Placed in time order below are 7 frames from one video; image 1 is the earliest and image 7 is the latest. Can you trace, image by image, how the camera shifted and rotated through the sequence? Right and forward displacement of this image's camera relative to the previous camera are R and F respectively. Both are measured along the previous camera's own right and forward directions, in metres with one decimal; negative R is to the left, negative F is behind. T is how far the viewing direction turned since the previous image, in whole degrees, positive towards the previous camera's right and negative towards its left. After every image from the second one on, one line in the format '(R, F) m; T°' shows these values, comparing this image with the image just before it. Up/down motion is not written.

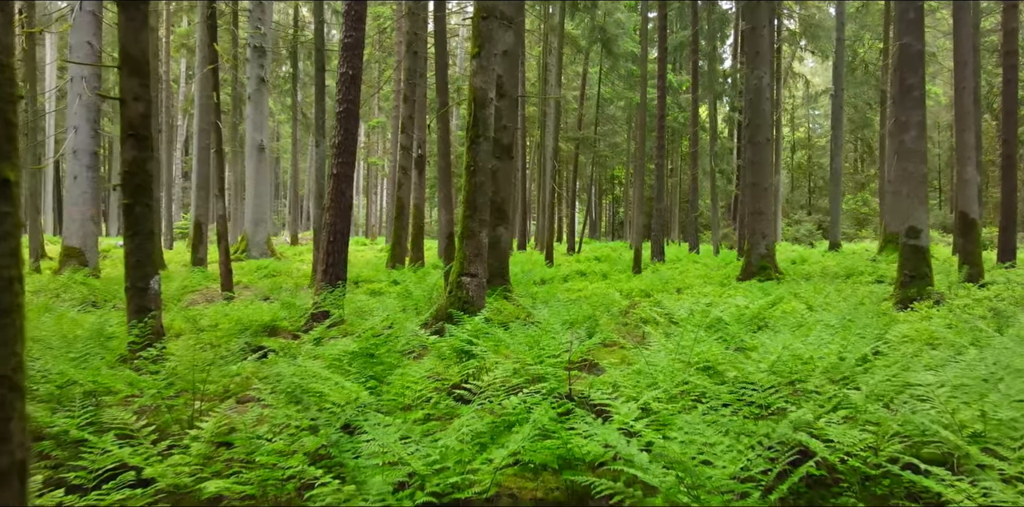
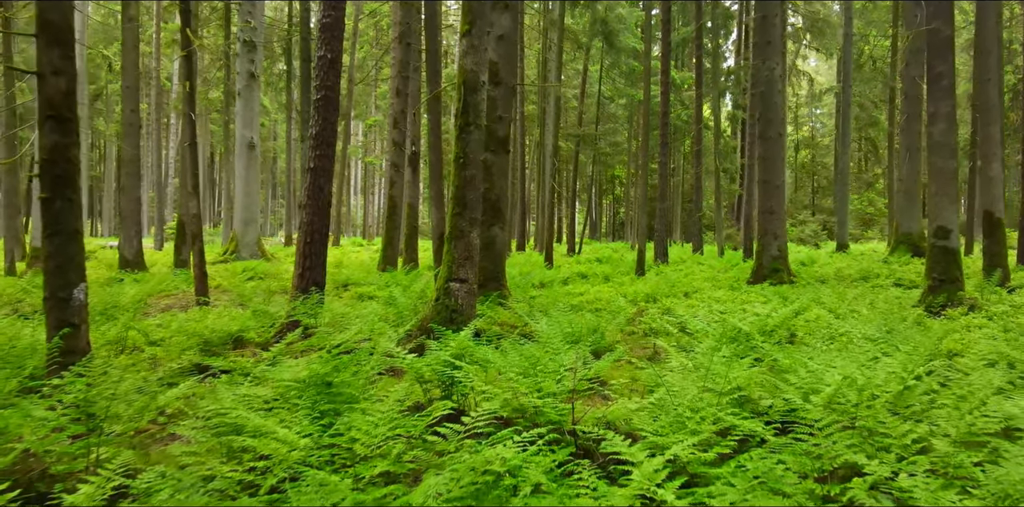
(+0.1, +0.7) m; 0°
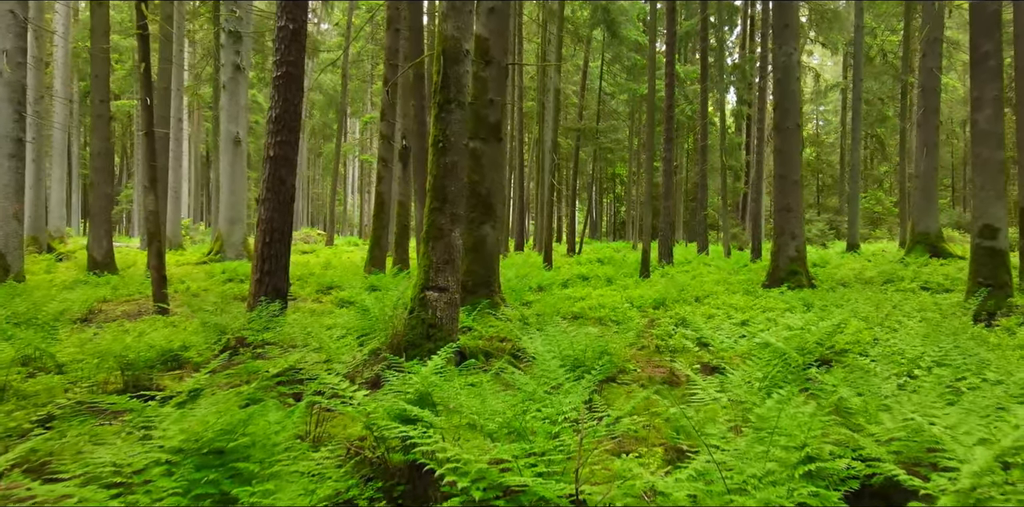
(+0.1, +1.0) m; 0°
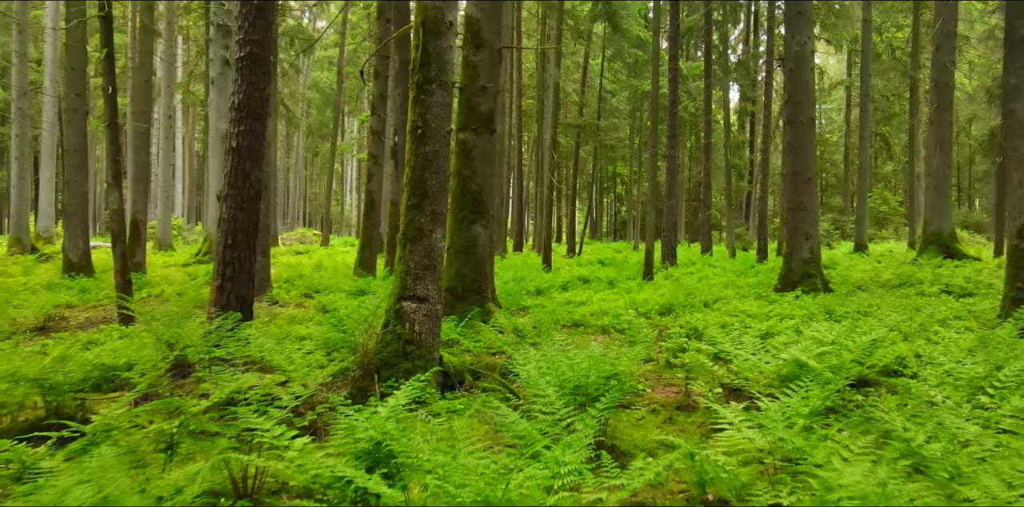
(+0.1, +0.7) m; 0°
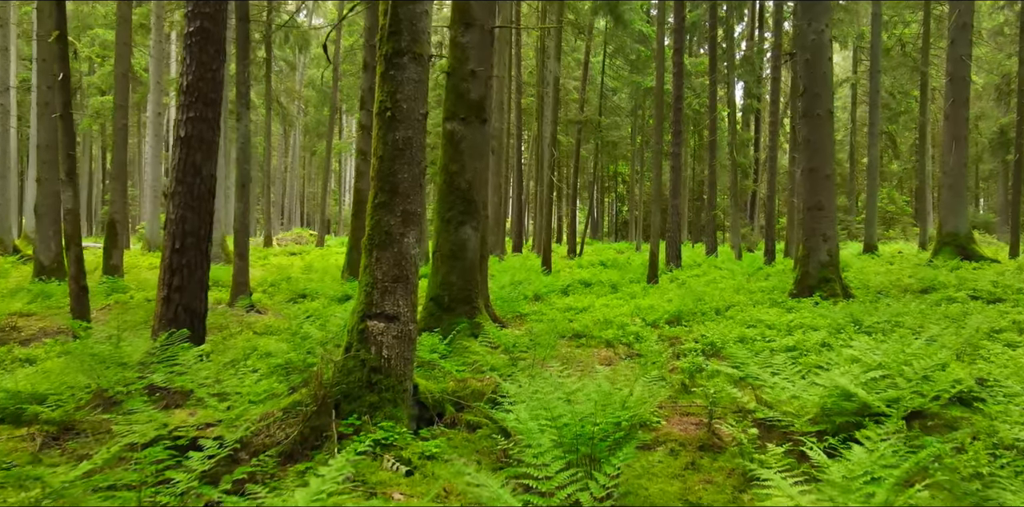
(+0.1, +0.7) m; 0°
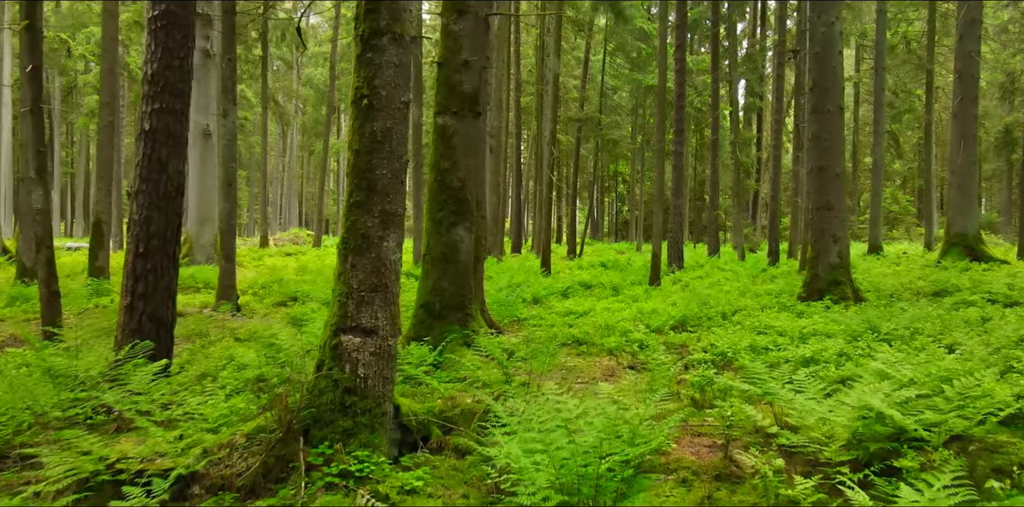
(0.0, +0.4) m; 0°
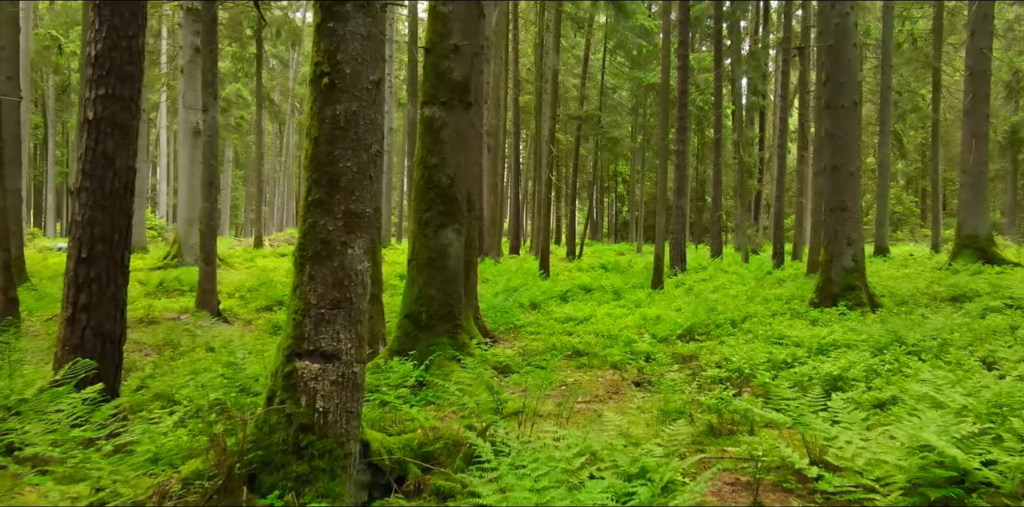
(0.0, +0.5) m; 0°
